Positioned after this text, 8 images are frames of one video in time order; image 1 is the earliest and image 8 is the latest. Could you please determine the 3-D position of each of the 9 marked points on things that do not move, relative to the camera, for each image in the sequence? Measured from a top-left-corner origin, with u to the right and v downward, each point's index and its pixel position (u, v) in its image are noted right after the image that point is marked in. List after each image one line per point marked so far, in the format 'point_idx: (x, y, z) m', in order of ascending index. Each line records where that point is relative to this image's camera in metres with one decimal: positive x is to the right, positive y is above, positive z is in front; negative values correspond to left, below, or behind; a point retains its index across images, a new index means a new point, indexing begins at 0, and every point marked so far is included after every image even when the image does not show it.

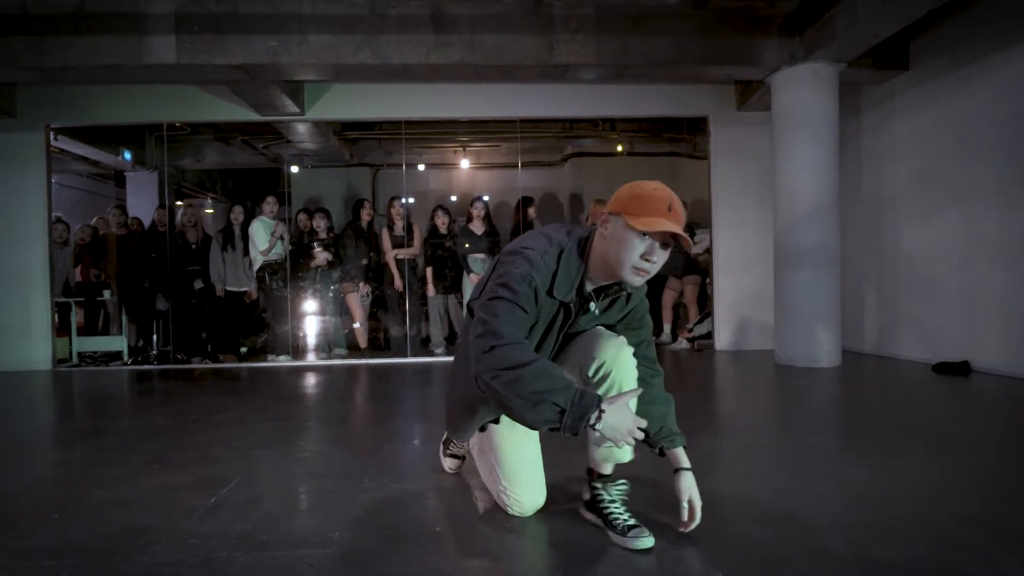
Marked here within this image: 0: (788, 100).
0: (+2.8, +1.9, +5.7) m
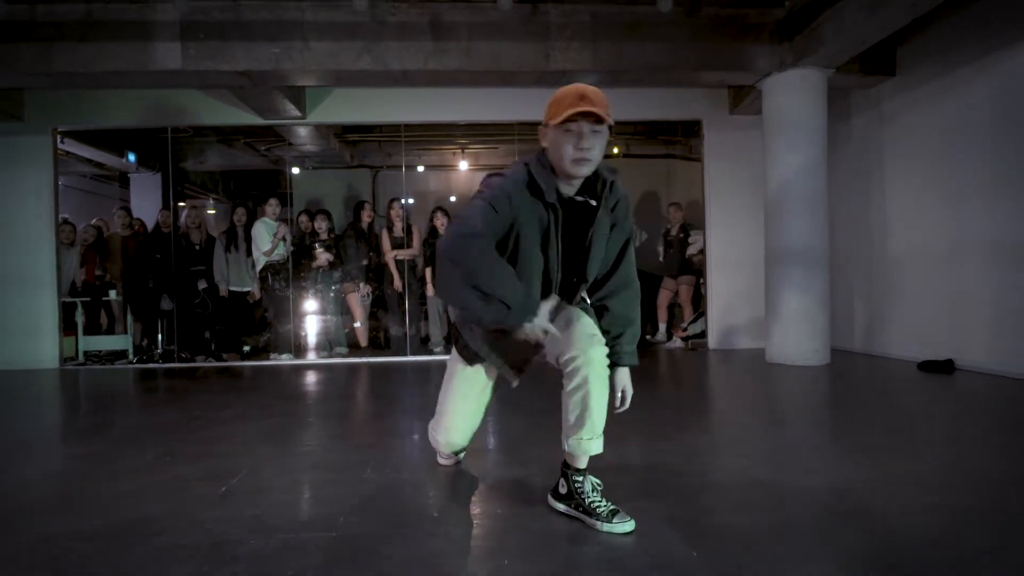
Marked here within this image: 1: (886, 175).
0: (+2.8, +1.9, +5.9) m
1: (+4.2, +1.3, +6.3) m
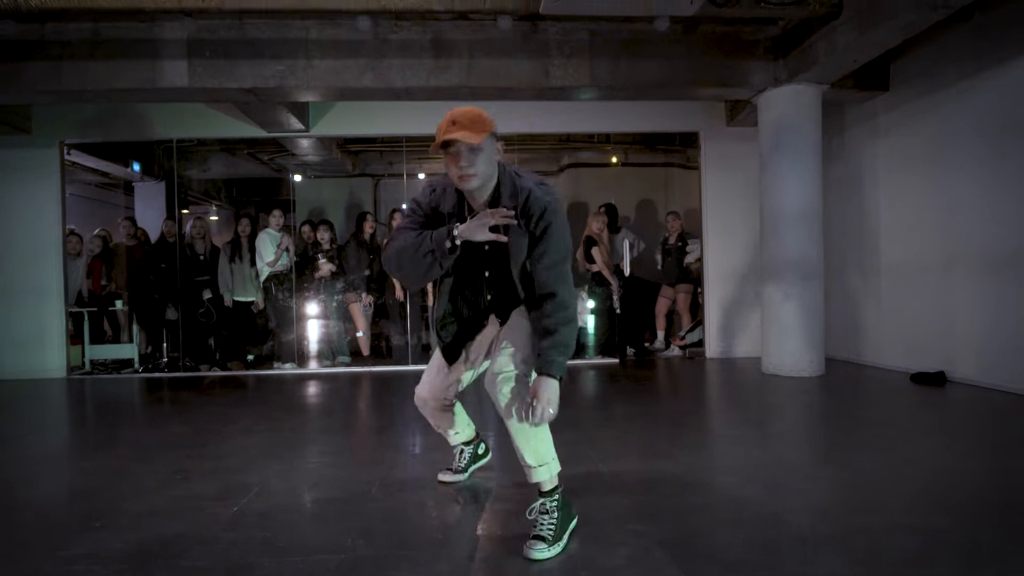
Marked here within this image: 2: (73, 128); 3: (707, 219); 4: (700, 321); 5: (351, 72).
0: (+2.8, +1.8, +6.0) m
1: (+4.2, +1.1, +6.4) m
2: (-5.7, +2.1, +7.4) m
3: (+2.6, +0.9, +7.6) m
4: (+2.6, -0.5, +7.8) m
5: (-1.6, +2.1, +5.6) m
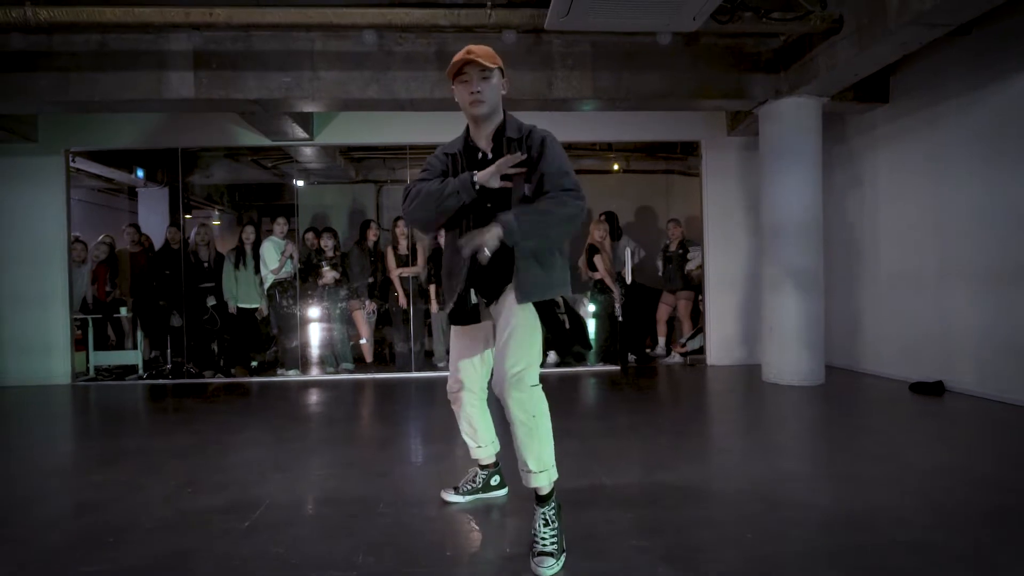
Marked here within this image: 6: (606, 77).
0: (+2.8, +1.7, +6.0) m
1: (+4.2, +1.0, +6.4) m
2: (-5.7, +2.0, +7.4) m
3: (+2.7, +0.8, +7.7) m
4: (+2.6, -0.6, +7.9) m
5: (-1.6, +2.0, +5.7) m
6: (+1.0, +2.2, +5.8) m
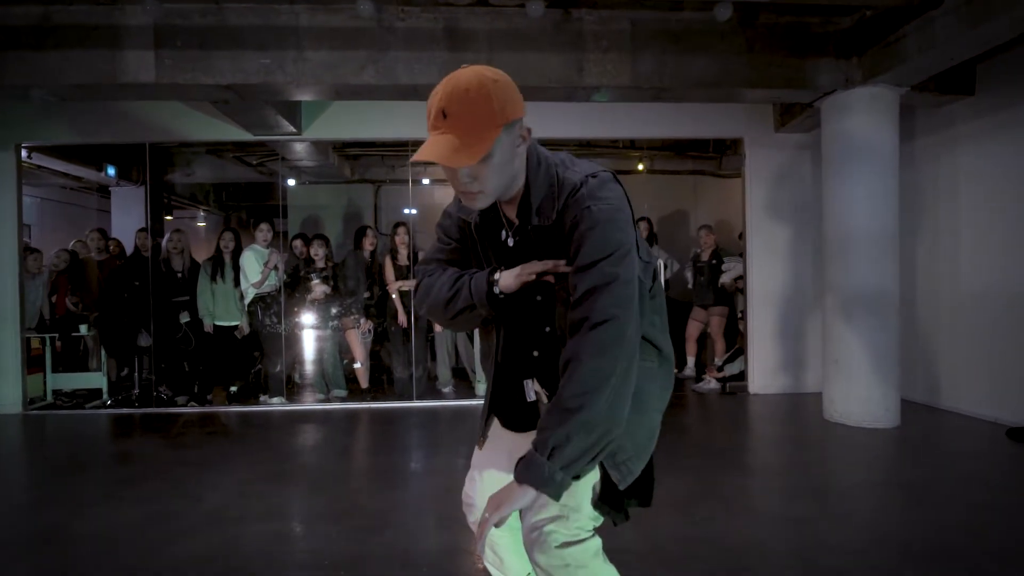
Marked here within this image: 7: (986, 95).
0: (+3.0, +1.5, +5.1) m
1: (+4.4, +0.8, +5.5) m
2: (-5.5, +1.8, +6.5) m
3: (+2.9, +0.6, +6.8) m
4: (+2.8, -0.8, +7.0) m
5: (-1.4, +1.9, +4.8) m
6: (+1.2, +2.0, +4.9) m
7: (+4.4, +1.8, +5.3) m
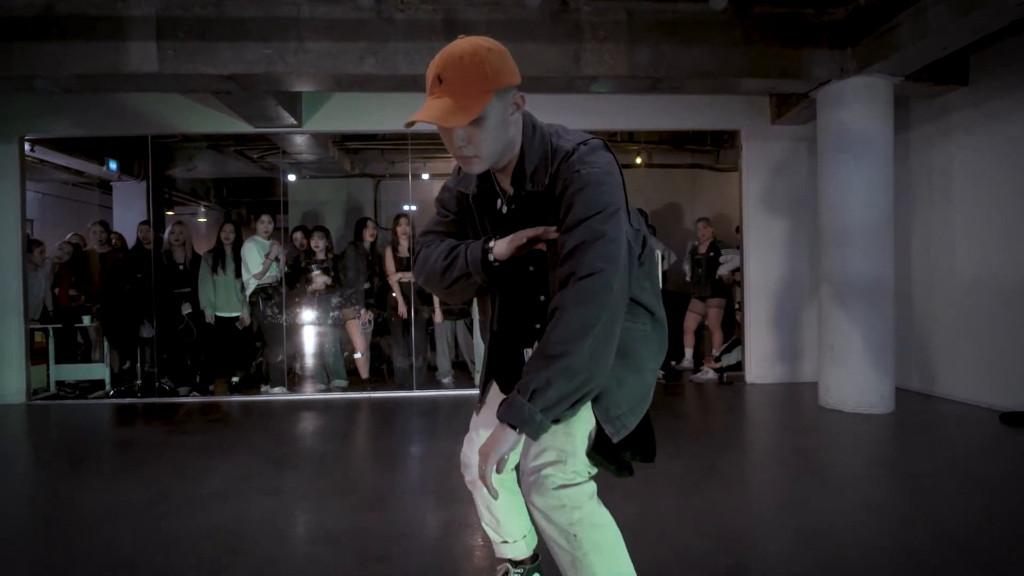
0: (+3.0, +1.6, +5.2) m
1: (+4.4, +0.9, +5.6) m
2: (-5.5, +1.9, +6.6) m
3: (+2.8, +0.7, +6.8) m
4: (+2.8, -0.7, +7.0) m
5: (-1.4, +2.0, +4.8) m
6: (+1.2, +2.1, +5.0) m
7: (+4.4, +1.9, +5.3) m
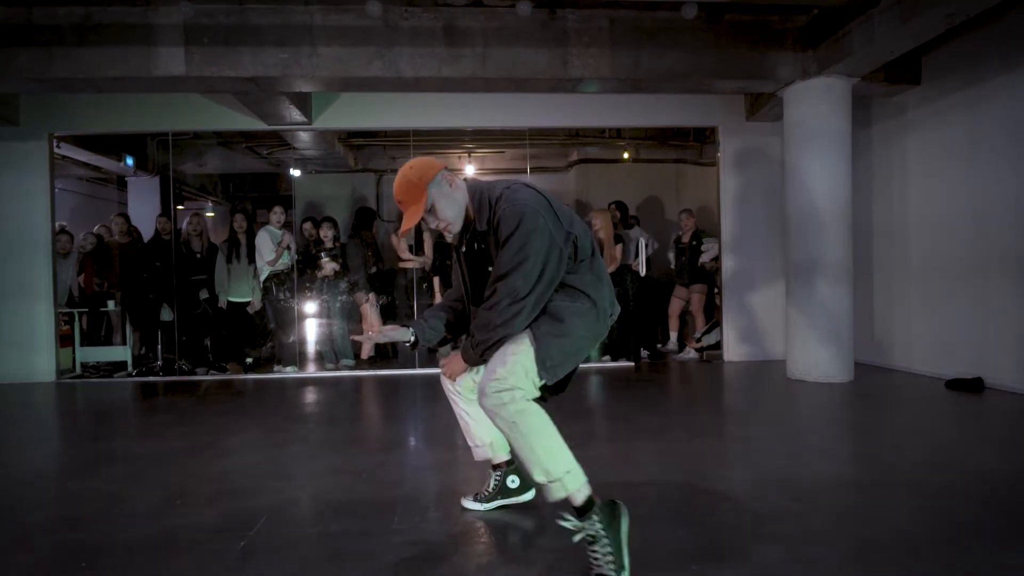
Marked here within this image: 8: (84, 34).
0: (+2.9, +1.8, +5.7) m
1: (+4.3, +1.1, +6.1) m
2: (-5.6, +2.1, +7.0) m
3: (+2.8, +0.9, +7.4) m
4: (+2.7, -0.5, +7.6) m
5: (-1.4, +2.1, +5.3) m
6: (+1.1, +2.3, +5.5) m
7: (+4.3, +2.1, +5.9) m
8: (-3.9, +2.3, +5.2) m
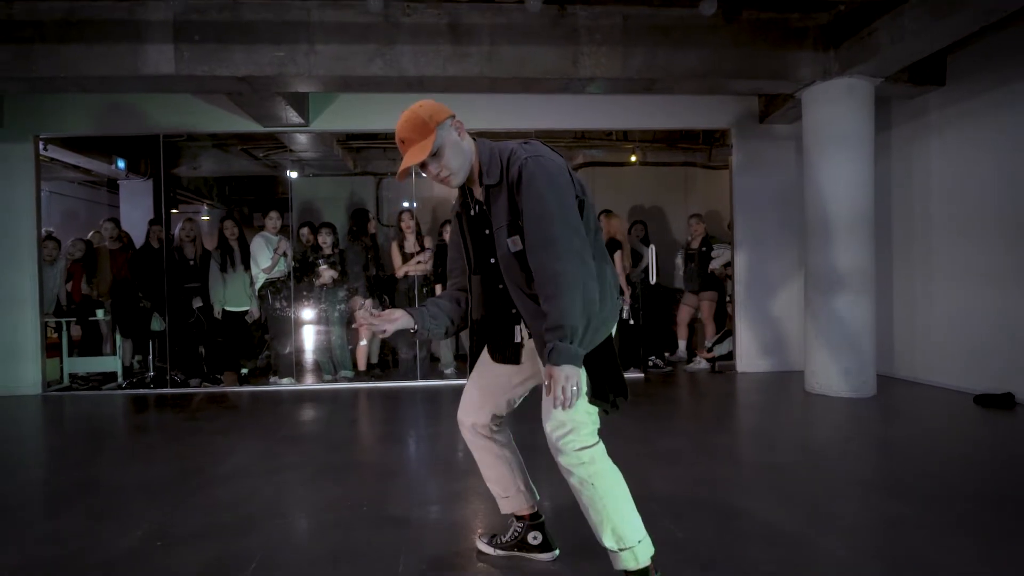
0: (+3.0, +1.7, +5.5) m
1: (+4.4, +1.0, +5.9) m
2: (-5.5, +2.0, +6.8) m
3: (+2.8, +0.8, +7.1) m
4: (+2.8, -0.6, +7.3) m
5: (-1.4, +2.0, +5.1) m
6: (+1.2, +2.2, +5.2) m
7: (+4.4, +2.0, +5.6) m
8: (-3.8, +2.2, +4.9) m
